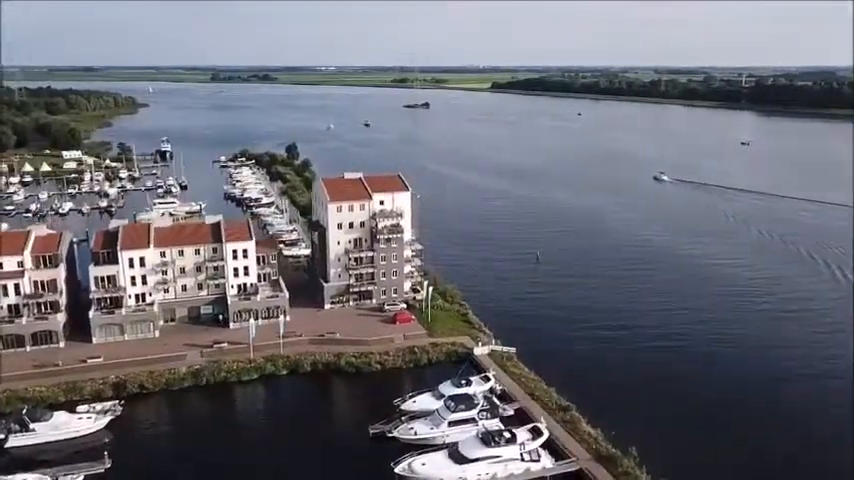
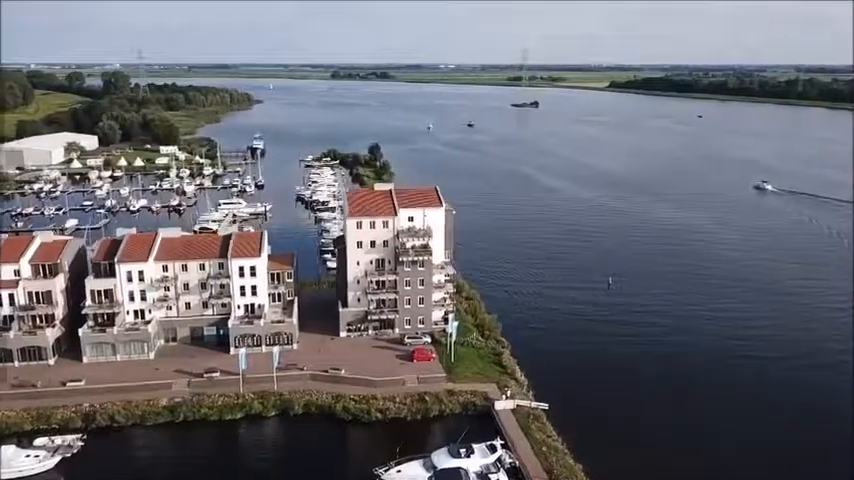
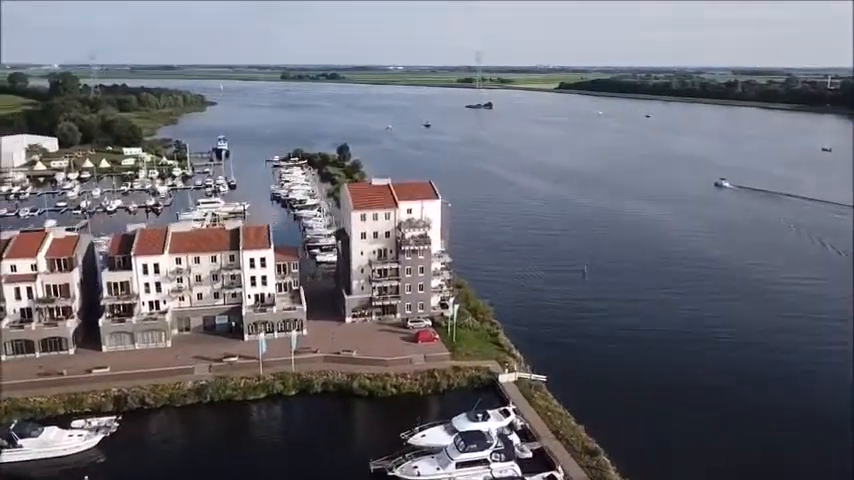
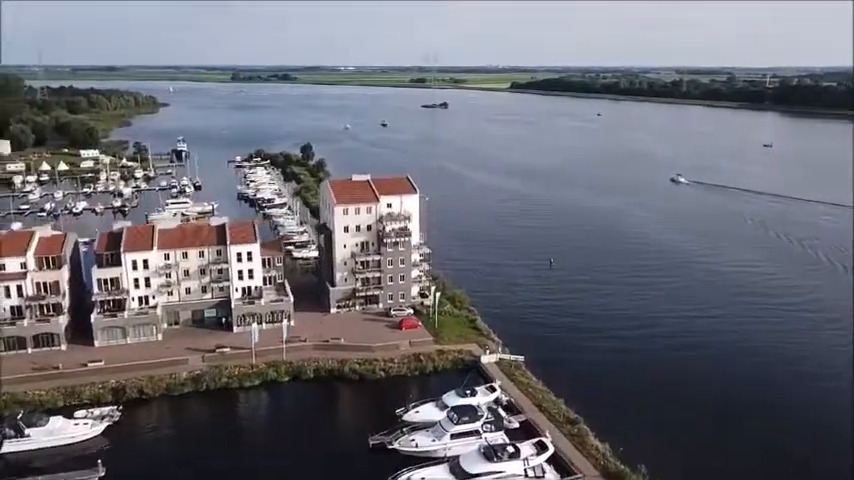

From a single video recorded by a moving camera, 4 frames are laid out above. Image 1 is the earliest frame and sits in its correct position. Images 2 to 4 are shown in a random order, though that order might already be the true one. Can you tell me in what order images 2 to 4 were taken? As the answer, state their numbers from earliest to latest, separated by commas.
4, 3, 2
